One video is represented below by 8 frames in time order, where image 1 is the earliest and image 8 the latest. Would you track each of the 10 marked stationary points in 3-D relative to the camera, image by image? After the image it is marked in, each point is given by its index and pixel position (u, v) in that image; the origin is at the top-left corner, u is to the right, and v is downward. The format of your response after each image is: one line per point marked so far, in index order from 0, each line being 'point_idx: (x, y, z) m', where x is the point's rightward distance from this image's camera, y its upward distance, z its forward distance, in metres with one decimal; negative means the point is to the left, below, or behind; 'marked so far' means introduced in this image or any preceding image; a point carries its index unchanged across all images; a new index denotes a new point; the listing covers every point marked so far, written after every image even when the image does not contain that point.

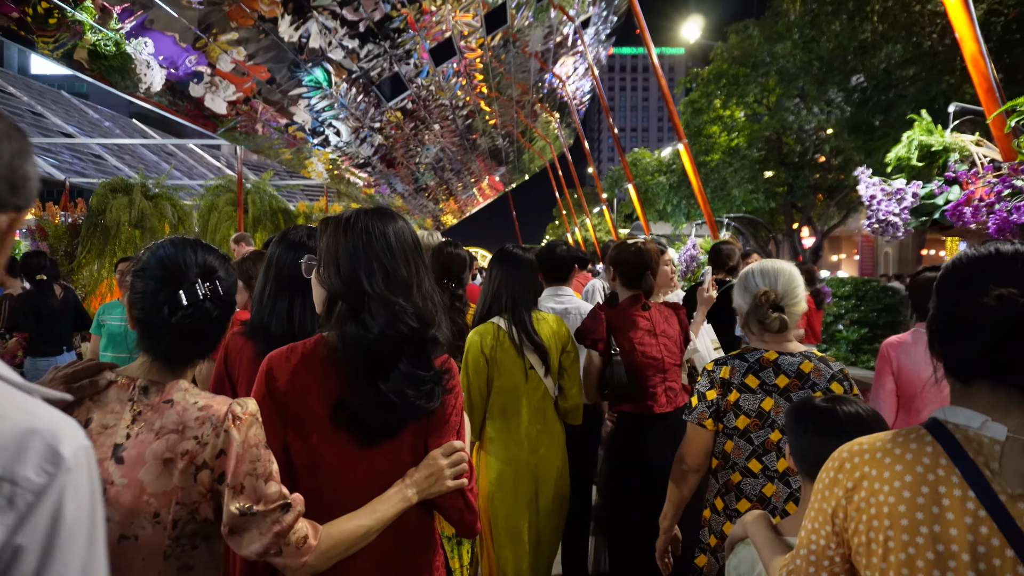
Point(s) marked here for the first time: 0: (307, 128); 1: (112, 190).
0: (-3.0, +2.4, +10.4) m
1: (-5.2, +1.3, +9.3) m
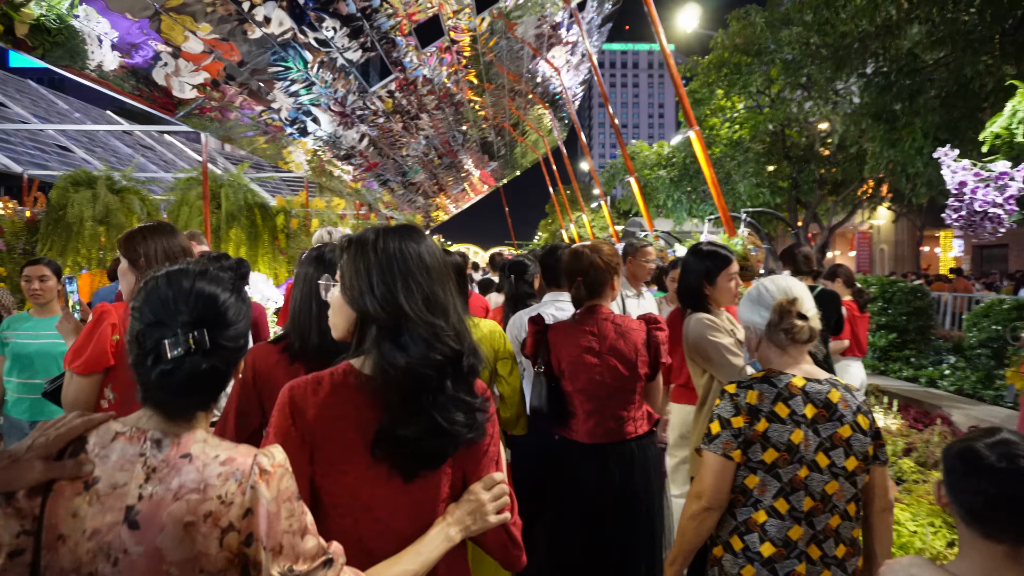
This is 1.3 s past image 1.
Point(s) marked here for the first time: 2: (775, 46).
0: (-3.1, +2.4, +9.8) m
1: (-5.3, +1.3, +8.6) m
2: (+5.0, +4.6, +13.2) m
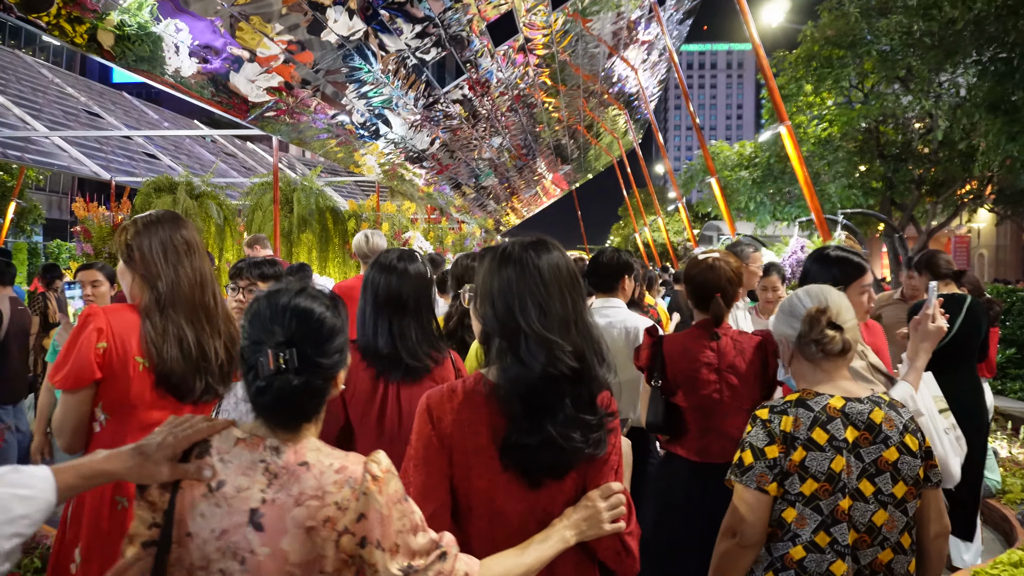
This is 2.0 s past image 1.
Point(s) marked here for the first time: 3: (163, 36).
0: (-2.1, +2.3, +9.7) m
1: (-4.4, +1.2, +8.8) m
2: (+6.3, +4.4, +12.3) m
3: (-2.9, +2.1, +5.8) m
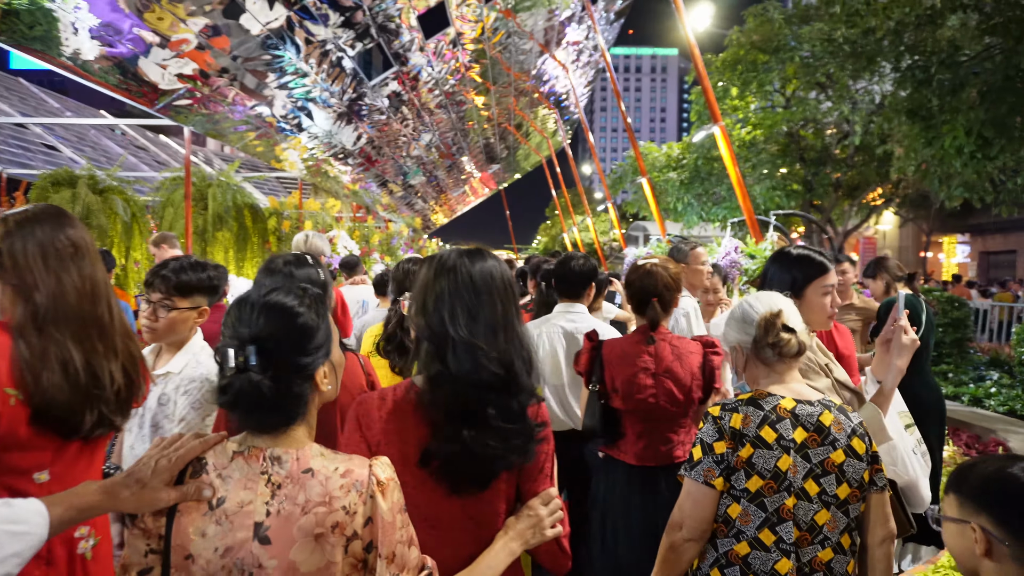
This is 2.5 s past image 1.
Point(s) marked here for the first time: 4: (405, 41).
0: (-3.1, +2.3, +9.3) m
1: (-5.2, +1.2, +8.1) m
2: (+5.1, +4.4, +12.7) m
3: (-3.4, +2.1, +5.3) m
4: (-1.5, +3.3, +9.6) m
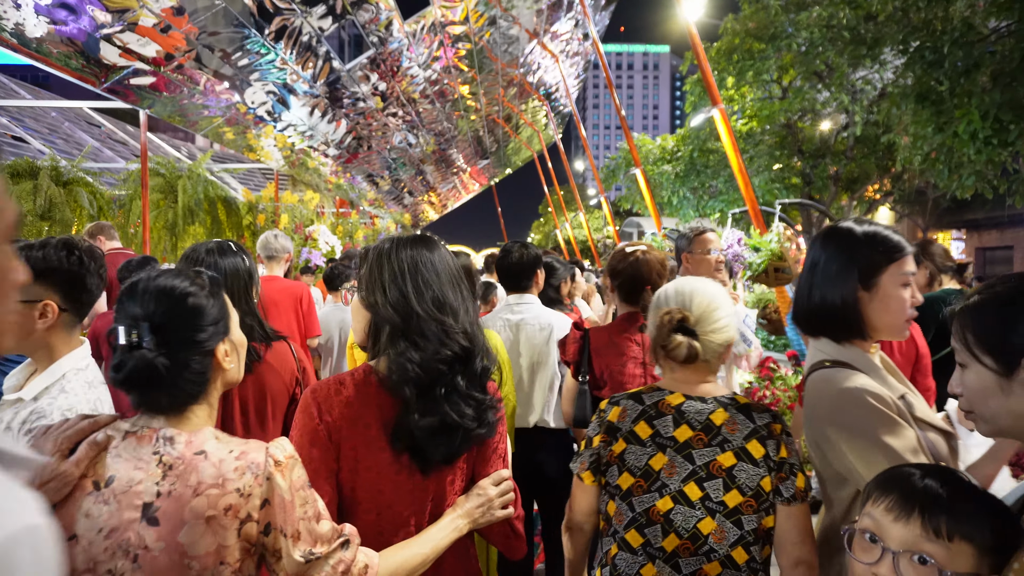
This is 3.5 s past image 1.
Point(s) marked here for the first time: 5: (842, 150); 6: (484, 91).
0: (-3.2, +2.3, +8.8) m
1: (-5.4, +1.2, +7.6) m
2: (+4.9, +4.5, +12.3) m
3: (-3.5, +2.1, +4.8) m
4: (-1.6, +3.4, +9.2) m
5: (+6.6, +2.7, +14.1) m
6: (-0.6, +4.1, +14.9) m
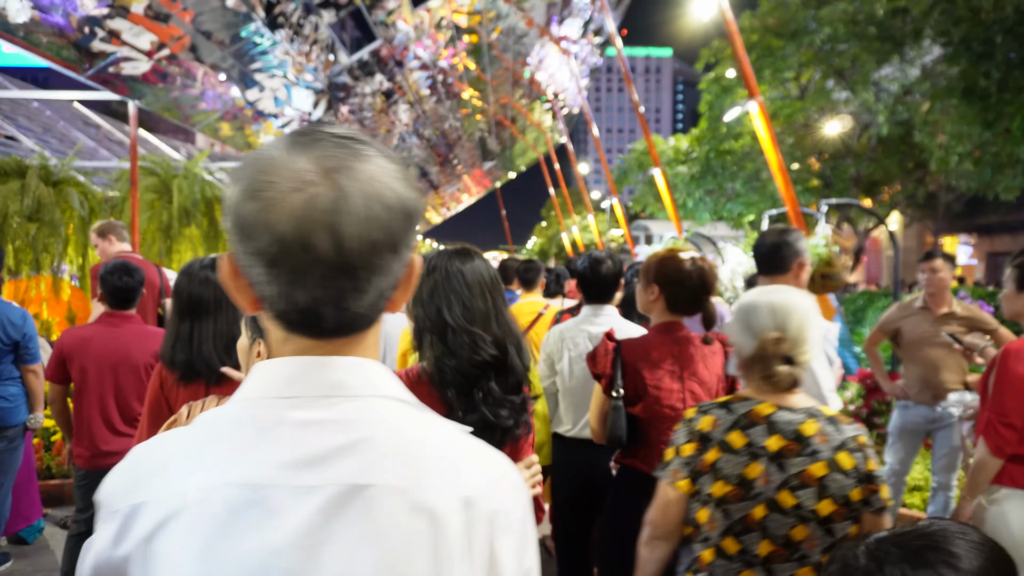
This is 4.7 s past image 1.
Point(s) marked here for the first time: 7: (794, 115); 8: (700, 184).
0: (-3.1, +2.3, +8.4) m
1: (-5.2, +1.2, +7.2) m
2: (+5.0, +4.4, +11.9) m
3: (-3.4, +2.1, +4.4) m
4: (-1.5, +3.3, +8.7) m
5: (+6.8, +2.6, +13.7) m
6: (-0.4, +4.0, +14.5) m
7: (+5.1, +3.2, +12.9) m
8: (+4.6, +2.6, +18.0) m
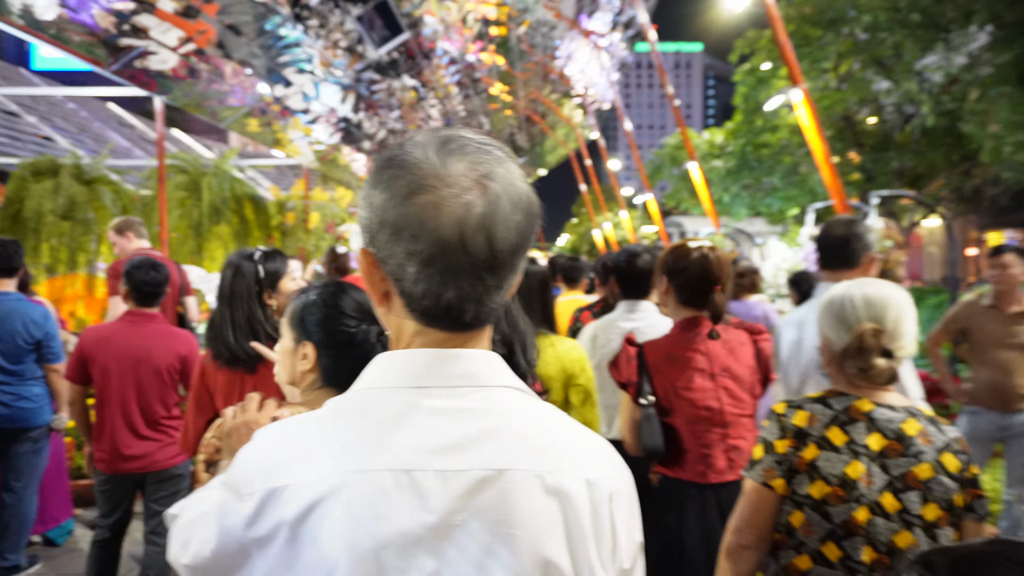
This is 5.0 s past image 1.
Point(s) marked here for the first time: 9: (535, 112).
0: (-2.7, +2.3, +8.4) m
1: (-4.9, +1.2, +7.2) m
2: (+5.5, +4.4, +11.5) m
3: (-3.2, +2.1, +4.4) m
4: (-1.1, +3.3, +8.6) m
5: (+7.3, +2.7, +13.2) m
6: (+0.2, +4.1, +14.3) m
7: (+5.7, +3.2, +12.5) m
8: (+5.3, +2.7, +17.7) m
9: (+0.6, +4.3, +17.4) m
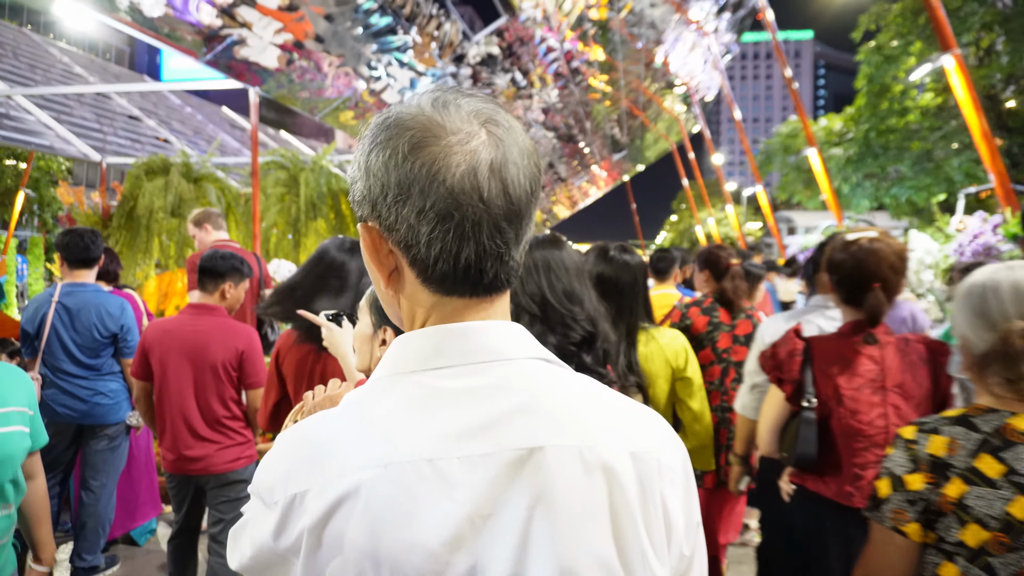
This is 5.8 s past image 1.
0: (-1.6, +2.3, +8.3) m
1: (-3.9, +1.3, +7.5) m
2: (+7.0, +4.4, +10.3) m
3: (-2.6, +2.1, +4.4) m
4: (+0.1, +3.4, +8.3) m
5: (+9.0, +2.7, +11.8) m
6: (+2.1, +4.1, +13.8) m
7: (+7.3, +3.2, +11.3) m
8: (+7.7, +2.7, +16.4) m
9: (+3.0, +4.3, +16.8) m
